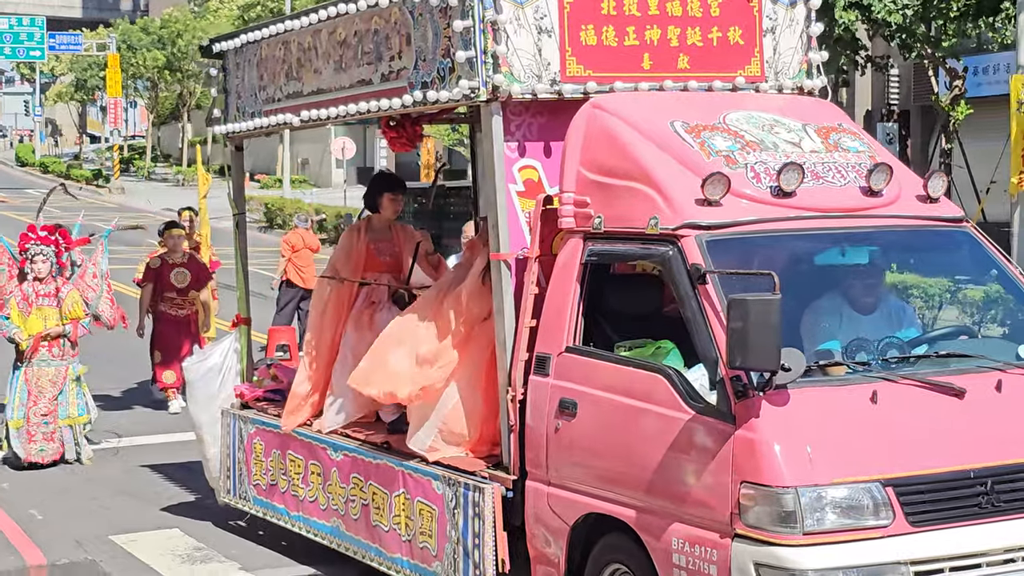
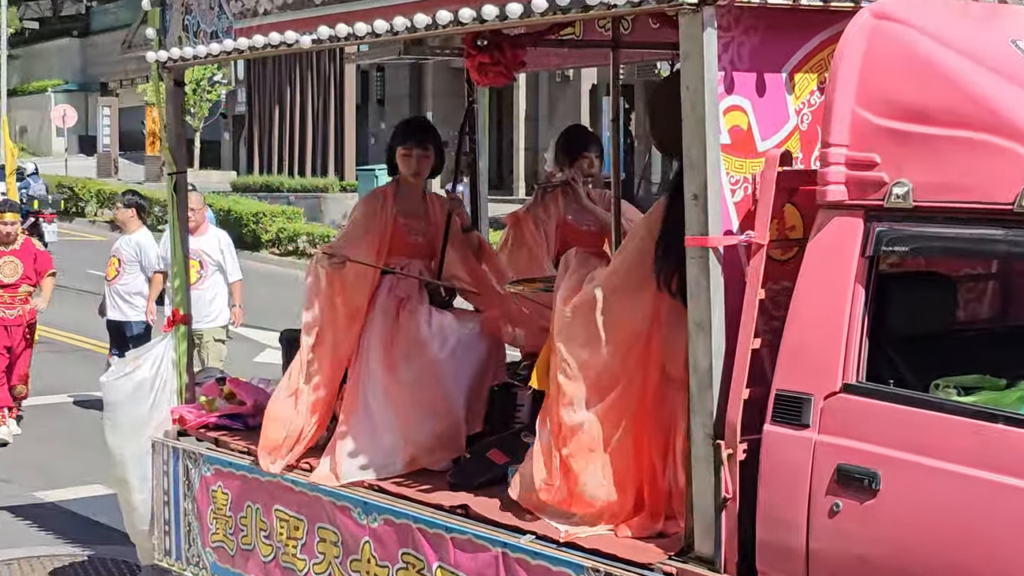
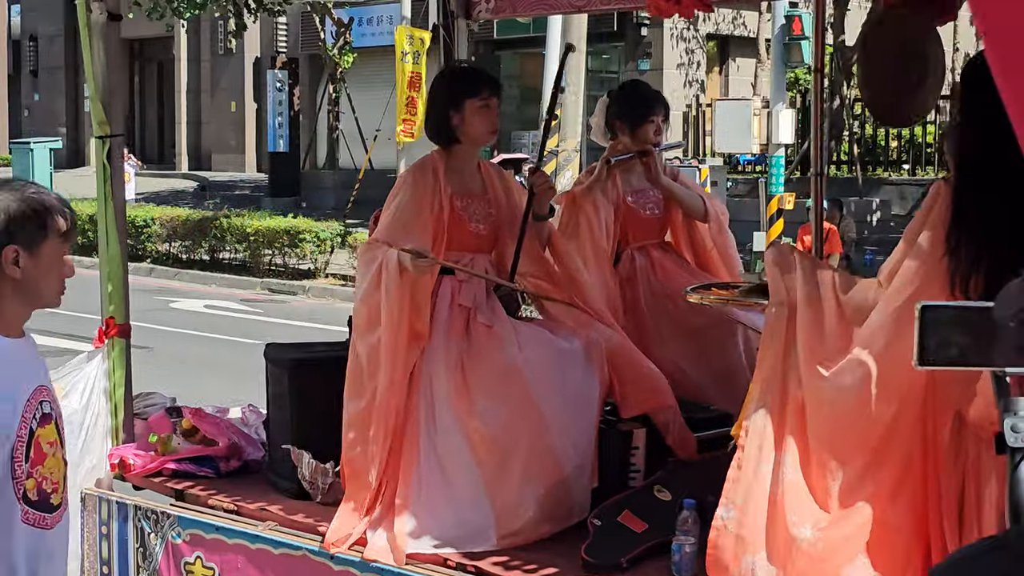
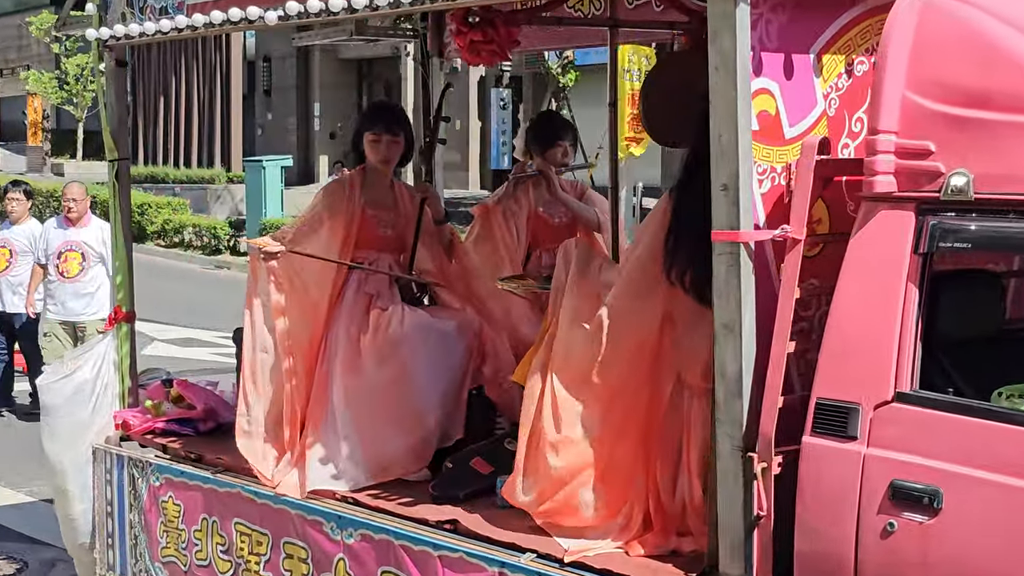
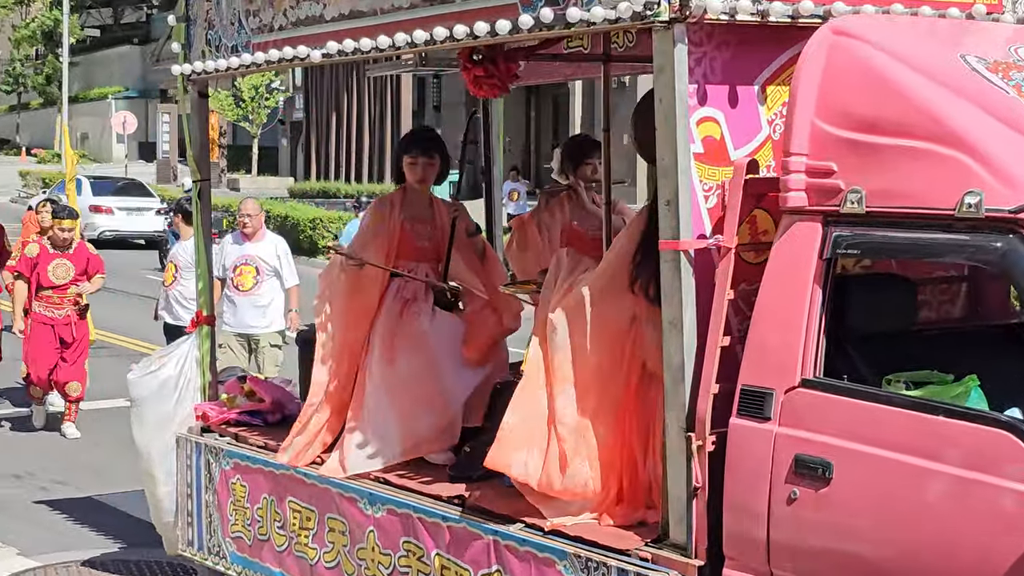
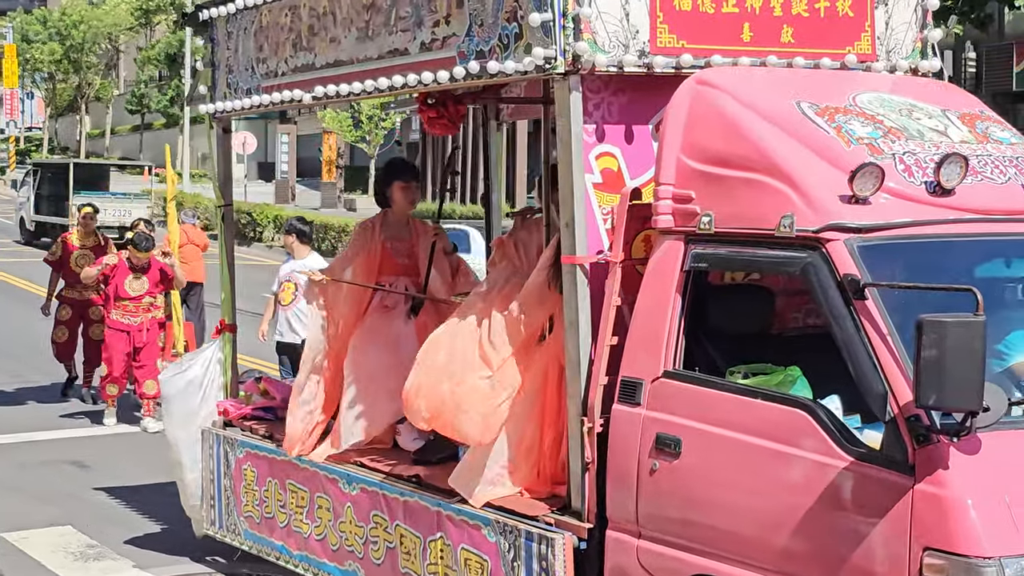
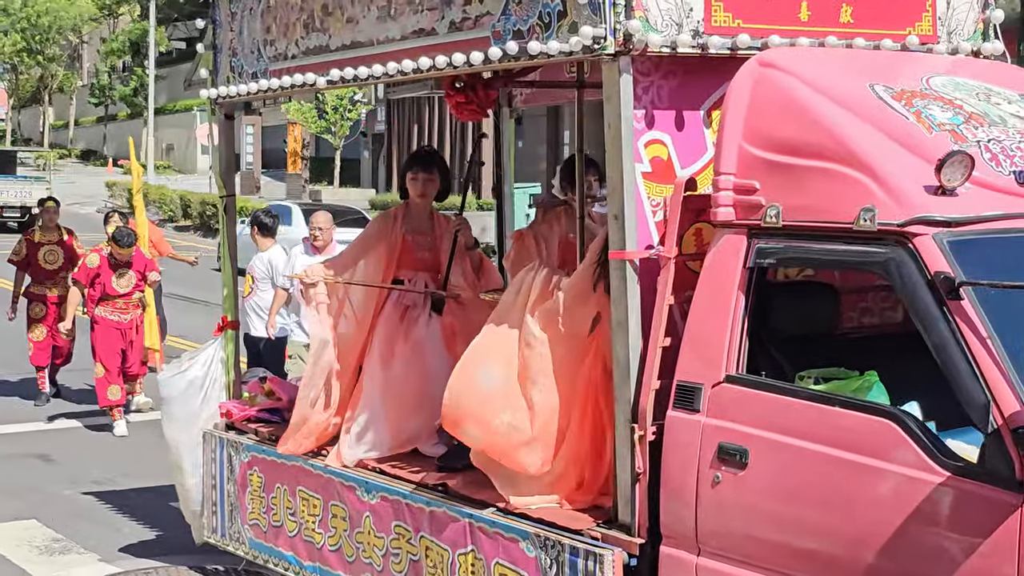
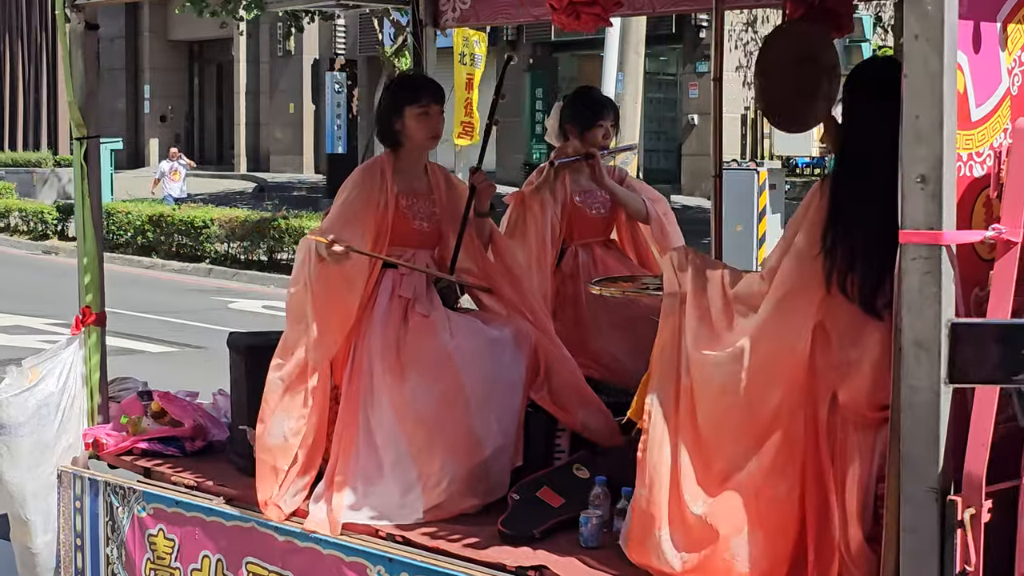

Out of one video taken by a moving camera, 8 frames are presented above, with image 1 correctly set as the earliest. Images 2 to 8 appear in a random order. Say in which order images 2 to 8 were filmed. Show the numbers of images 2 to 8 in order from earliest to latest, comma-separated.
6, 7, 5, 2, 4, 8, 3
